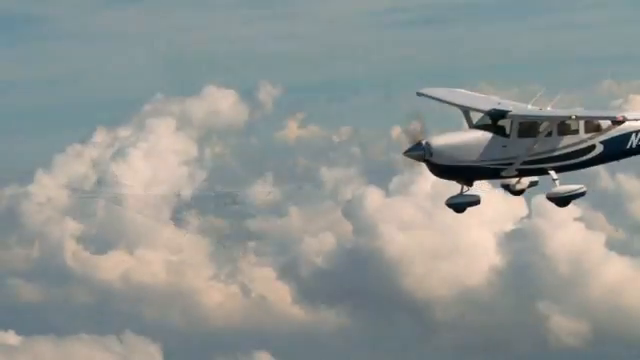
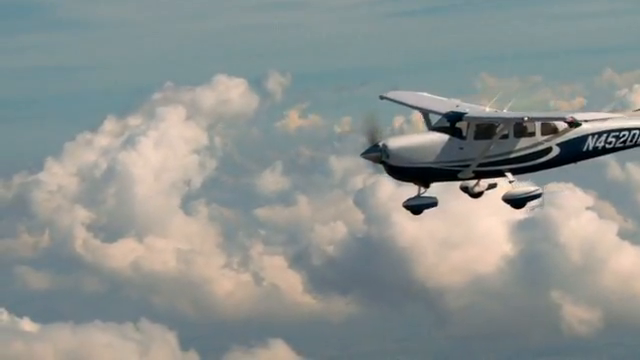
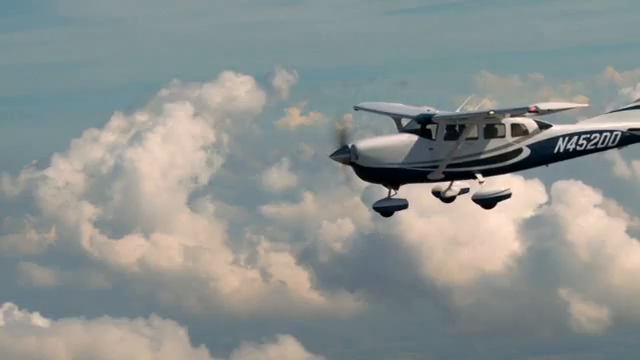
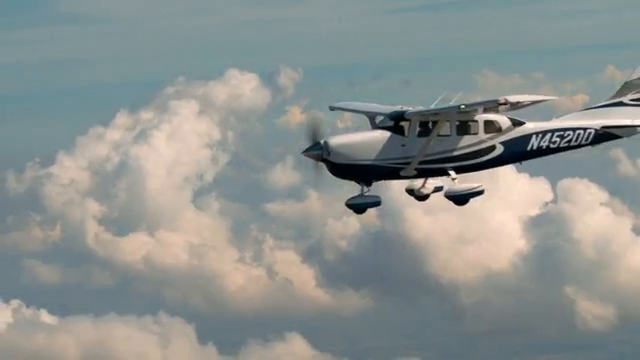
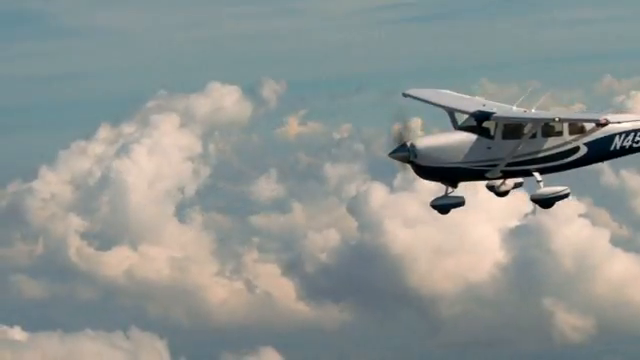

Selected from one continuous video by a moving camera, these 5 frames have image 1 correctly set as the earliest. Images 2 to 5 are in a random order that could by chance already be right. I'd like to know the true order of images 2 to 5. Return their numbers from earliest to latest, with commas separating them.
5, 2, 3, 4
